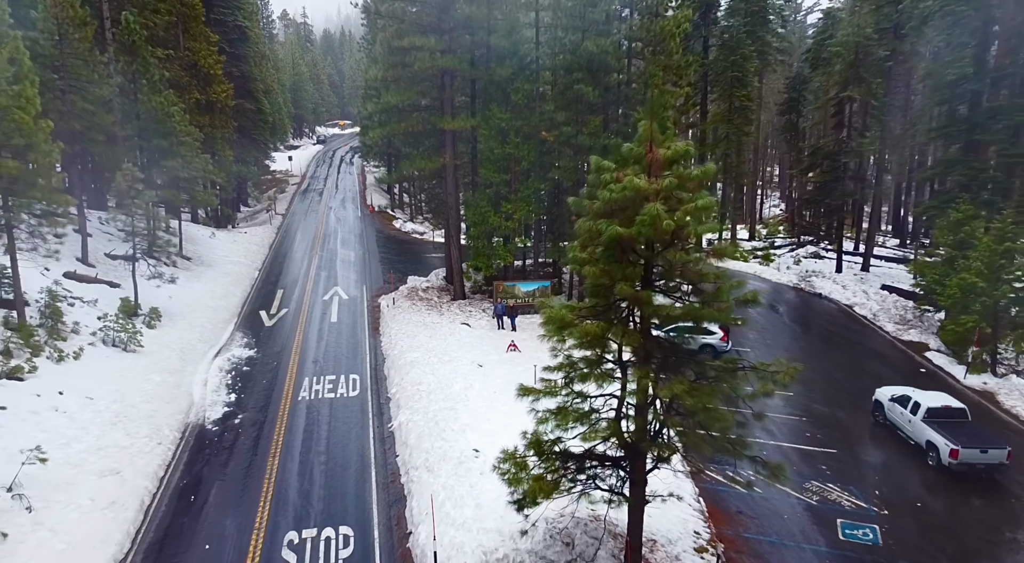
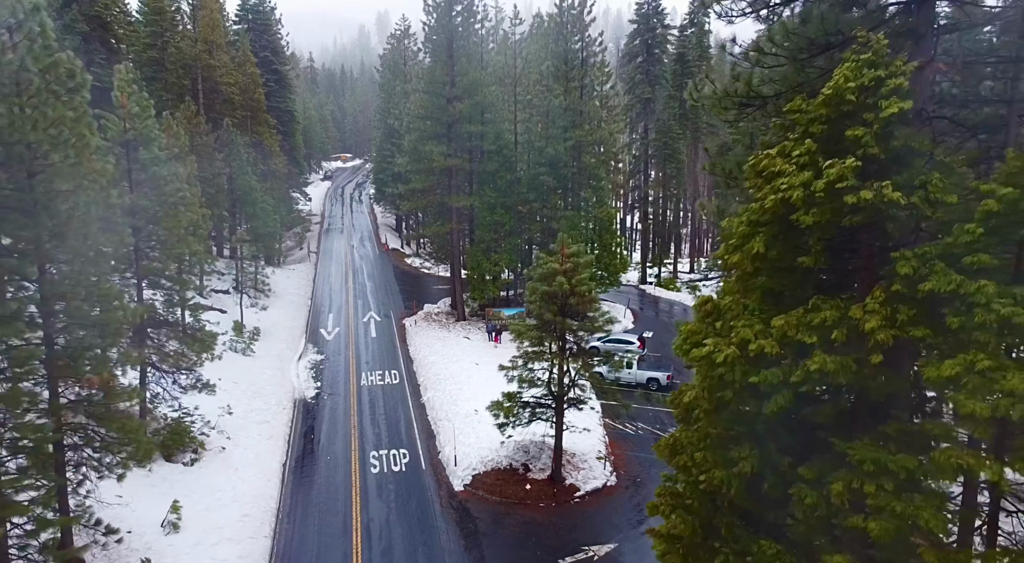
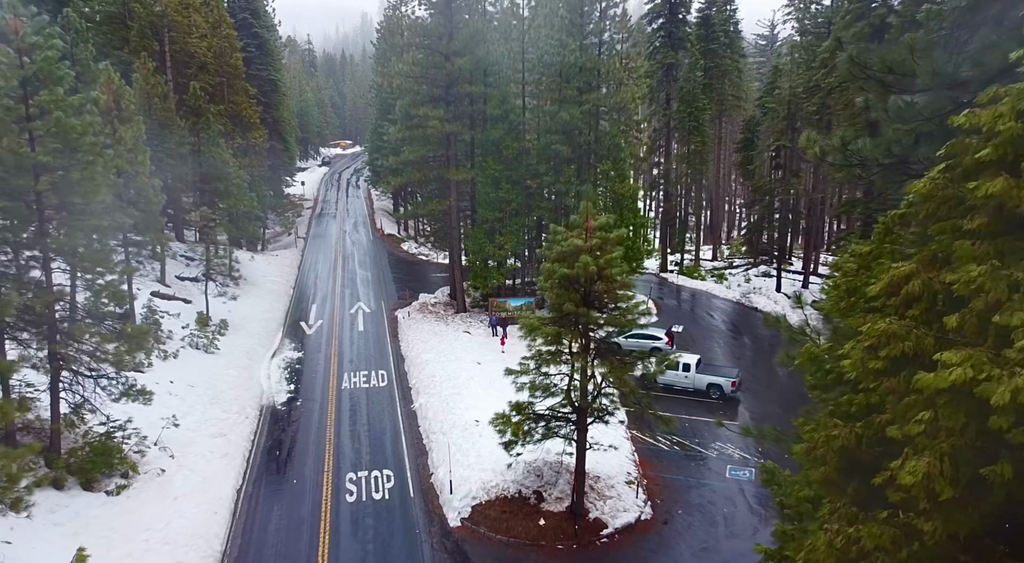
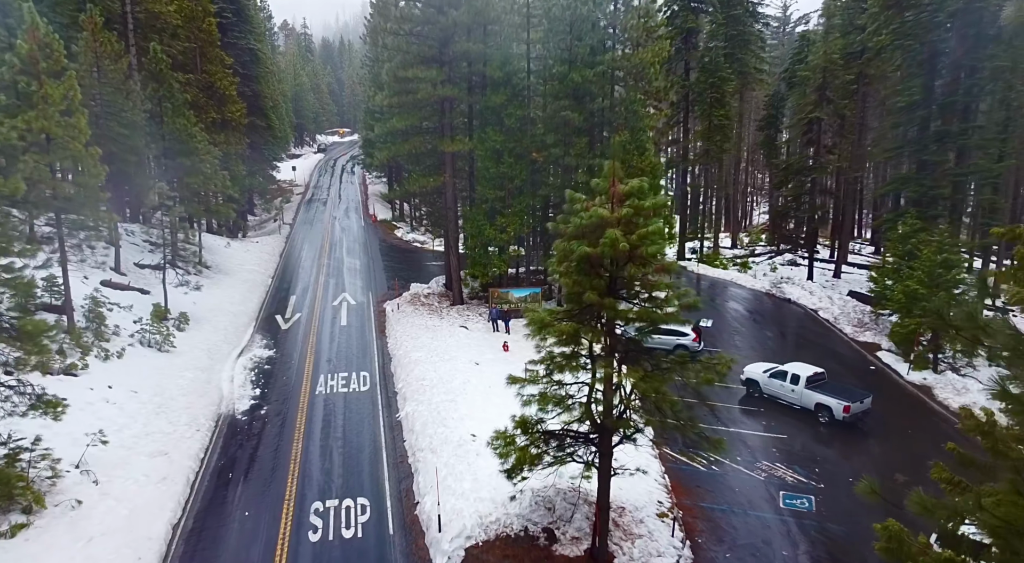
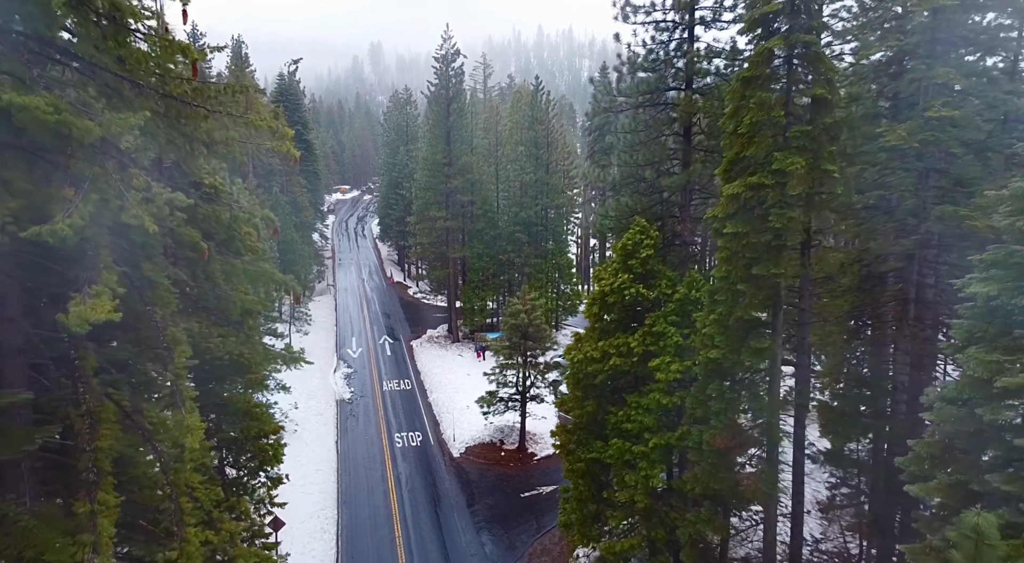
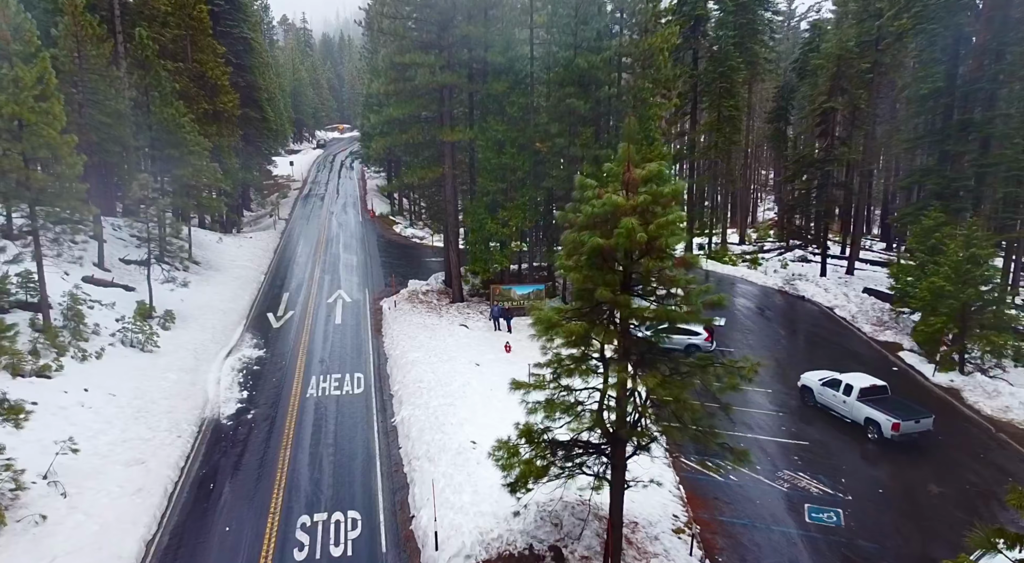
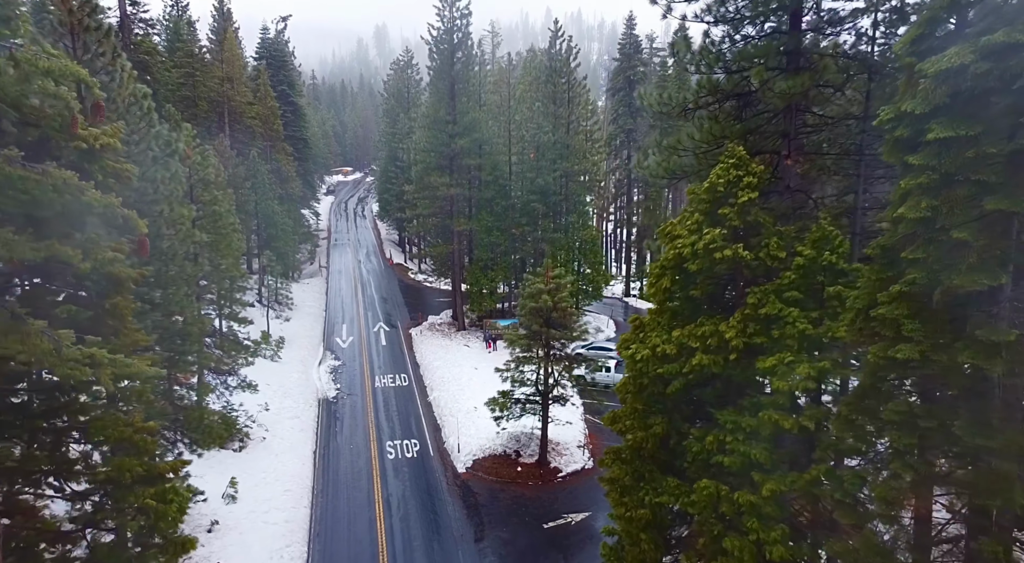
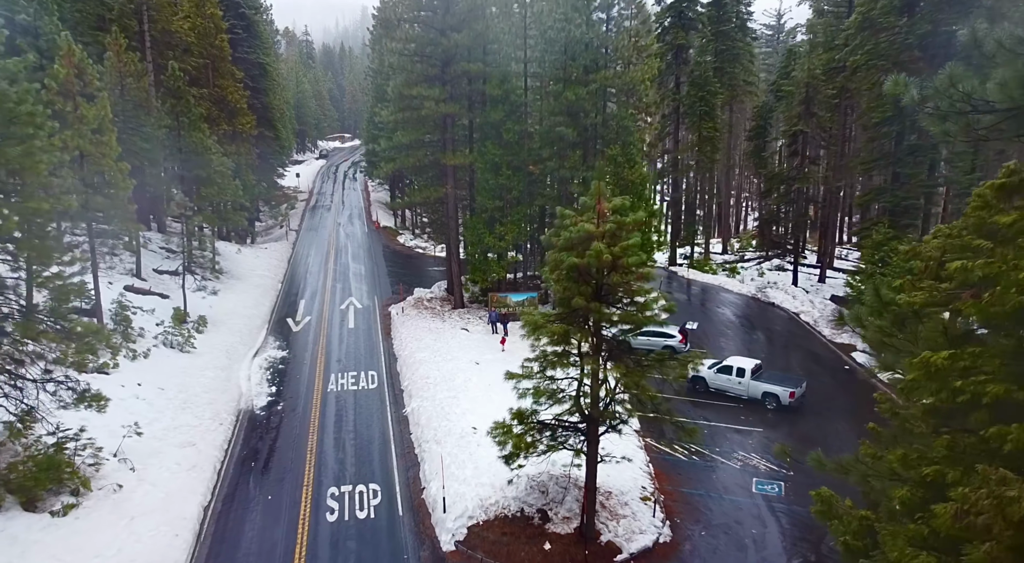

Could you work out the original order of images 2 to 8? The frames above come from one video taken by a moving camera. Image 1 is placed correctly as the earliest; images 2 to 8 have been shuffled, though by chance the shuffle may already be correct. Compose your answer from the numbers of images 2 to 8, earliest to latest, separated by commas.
6, 4, 8, 3, 2, 7, 5
